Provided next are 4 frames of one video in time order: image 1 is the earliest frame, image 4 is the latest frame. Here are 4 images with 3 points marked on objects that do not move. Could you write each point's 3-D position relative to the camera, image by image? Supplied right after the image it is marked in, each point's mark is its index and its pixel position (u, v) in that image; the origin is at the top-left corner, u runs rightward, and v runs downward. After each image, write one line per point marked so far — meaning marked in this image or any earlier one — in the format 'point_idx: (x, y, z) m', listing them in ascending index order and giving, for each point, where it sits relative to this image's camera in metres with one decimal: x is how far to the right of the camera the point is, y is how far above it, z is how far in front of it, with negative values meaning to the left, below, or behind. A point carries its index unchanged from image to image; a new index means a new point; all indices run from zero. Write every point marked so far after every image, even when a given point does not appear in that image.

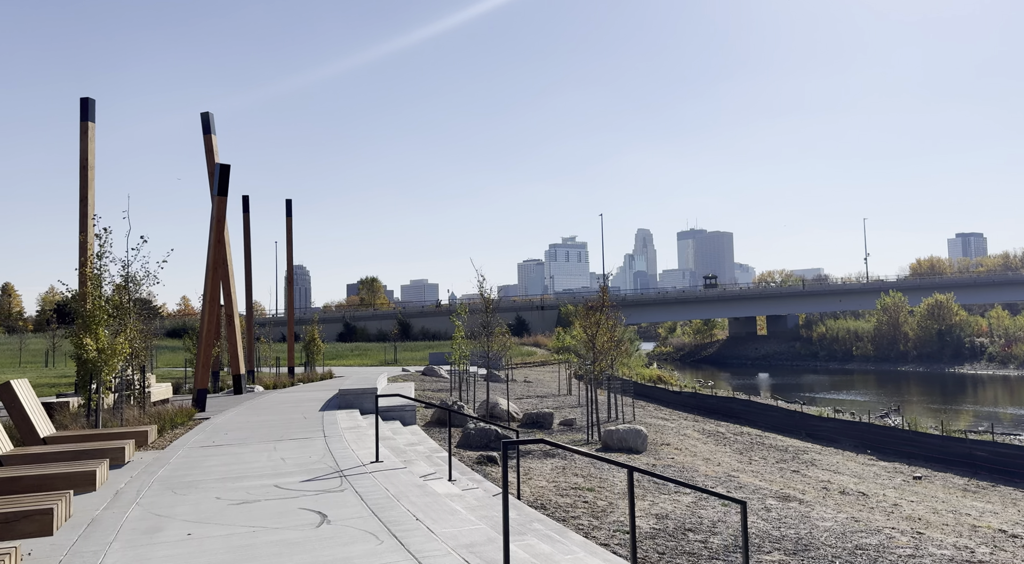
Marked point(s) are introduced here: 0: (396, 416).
0: (-2.5, -2.9, +17.5) m
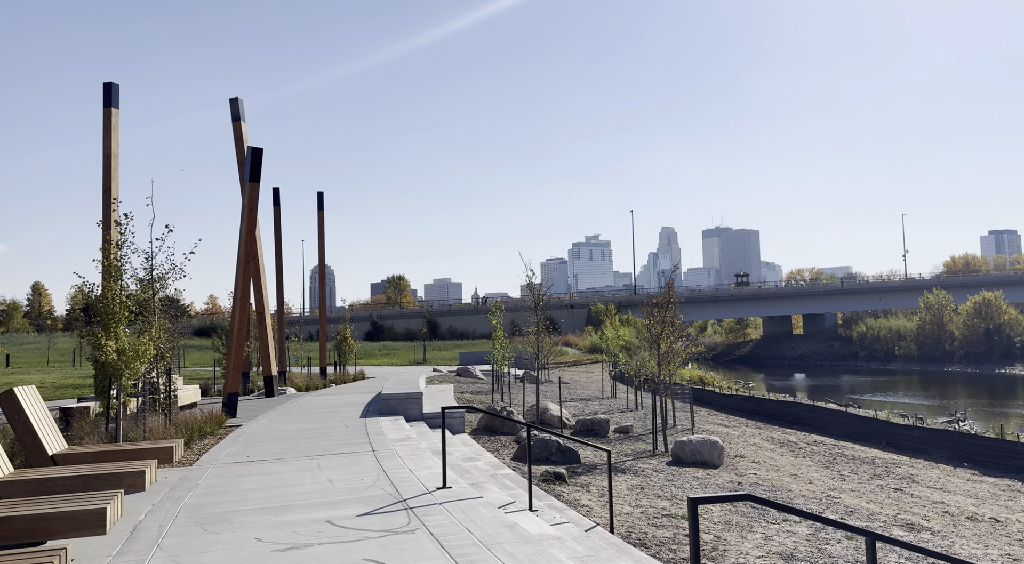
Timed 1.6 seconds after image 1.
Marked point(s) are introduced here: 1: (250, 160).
0: (-1.3, -2.8, +15.9) m
1: (-5.6, +2.7, +17.5) m
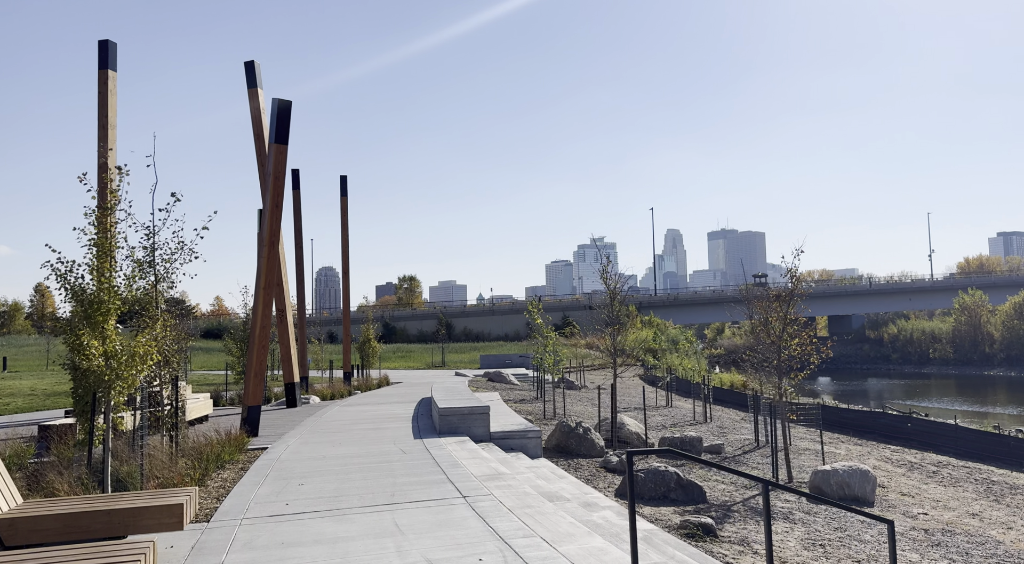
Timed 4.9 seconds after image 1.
0: (+0.1, -2.6, +12.7) m
1: (-4.1, +2.9, +14.4) m
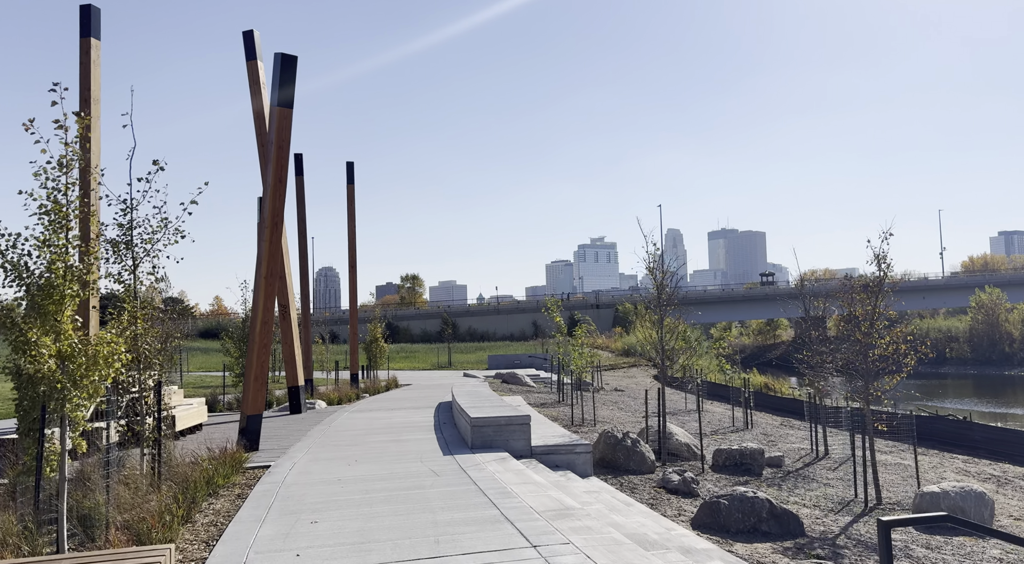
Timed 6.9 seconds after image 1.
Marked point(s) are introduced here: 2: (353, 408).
0: (+0.7, -2.4, +10.8) m
1: (-3.5, +3.0, +12.4) m
2: (-3.6, -2.9, +18.5) m
